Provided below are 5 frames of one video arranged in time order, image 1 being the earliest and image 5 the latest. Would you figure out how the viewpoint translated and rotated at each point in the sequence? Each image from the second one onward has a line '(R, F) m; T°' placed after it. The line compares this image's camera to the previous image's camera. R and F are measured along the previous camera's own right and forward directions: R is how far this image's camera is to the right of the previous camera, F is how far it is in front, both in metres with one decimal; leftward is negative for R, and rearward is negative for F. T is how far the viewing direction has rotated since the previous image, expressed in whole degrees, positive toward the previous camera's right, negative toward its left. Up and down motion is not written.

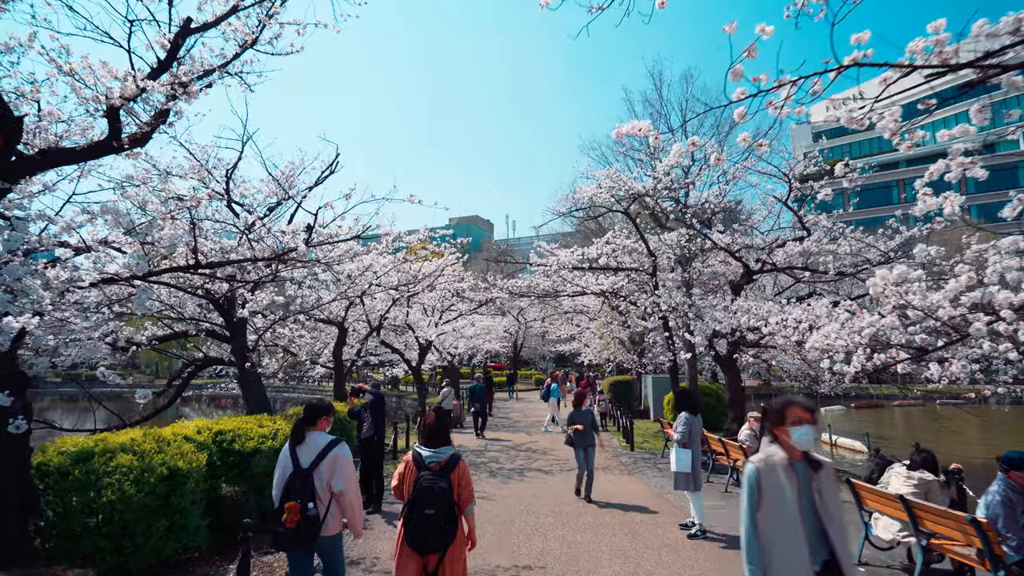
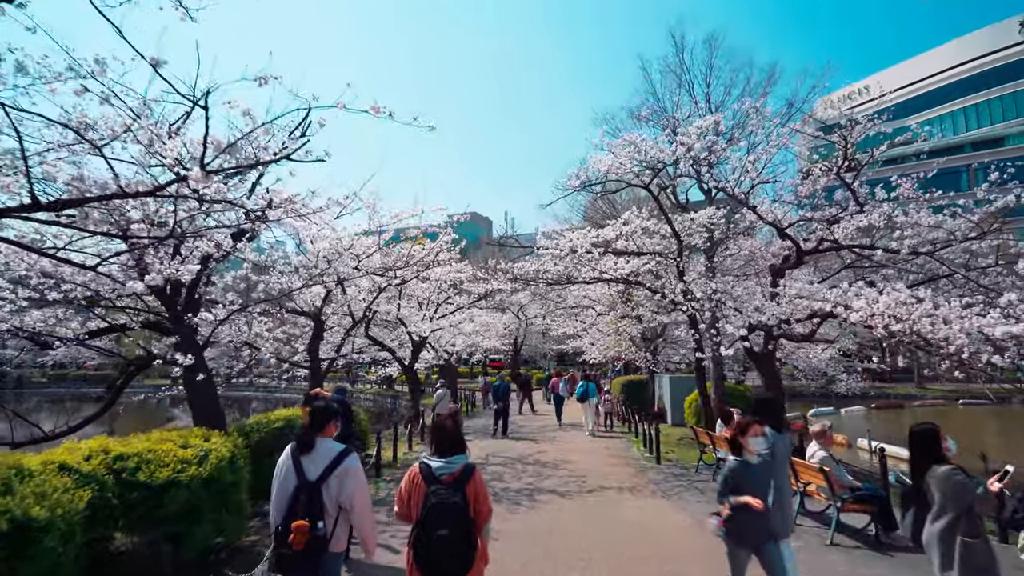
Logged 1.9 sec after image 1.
(-0.1, +2.1) m; 0°
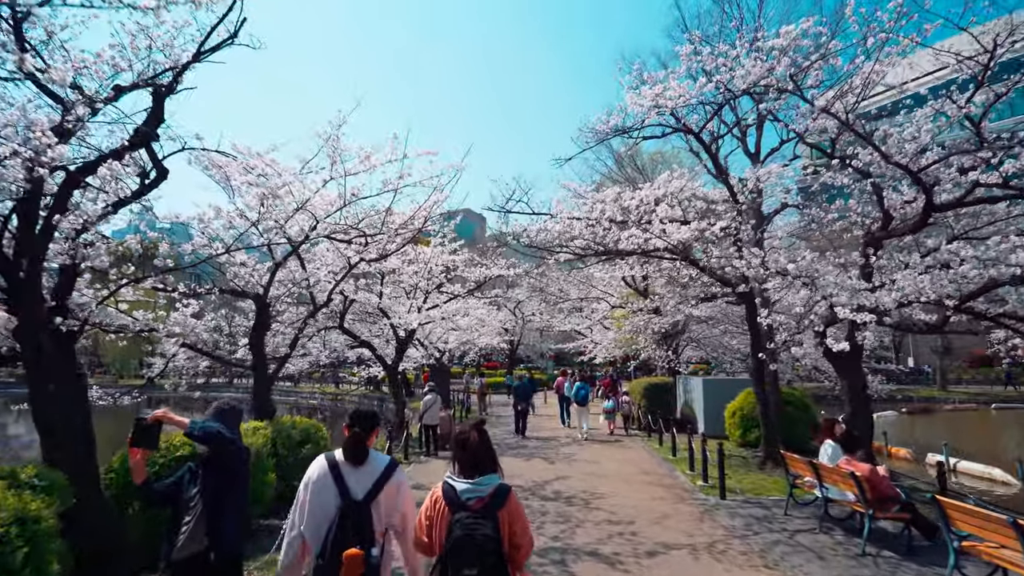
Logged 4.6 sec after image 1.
(-0.3, +3.2) m; +1°
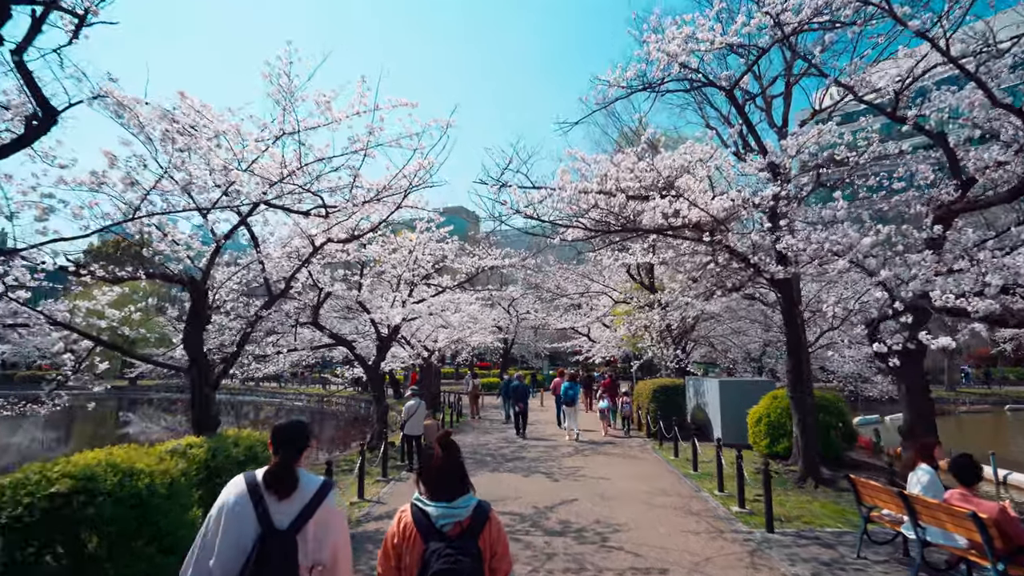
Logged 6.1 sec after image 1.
(0.0, +1.7) m; +1°
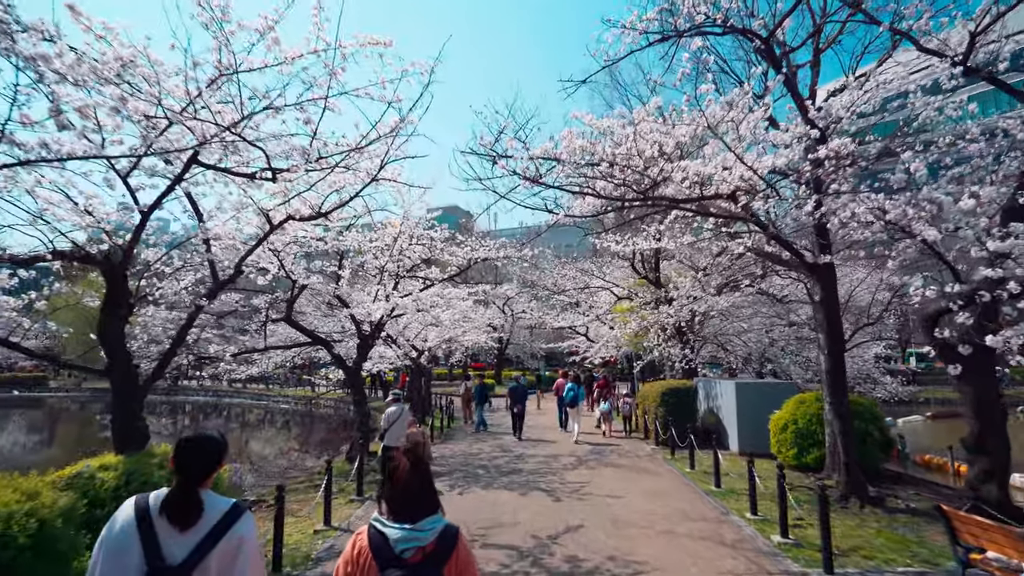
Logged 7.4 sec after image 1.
(0.0, +1.4) m; +1°
